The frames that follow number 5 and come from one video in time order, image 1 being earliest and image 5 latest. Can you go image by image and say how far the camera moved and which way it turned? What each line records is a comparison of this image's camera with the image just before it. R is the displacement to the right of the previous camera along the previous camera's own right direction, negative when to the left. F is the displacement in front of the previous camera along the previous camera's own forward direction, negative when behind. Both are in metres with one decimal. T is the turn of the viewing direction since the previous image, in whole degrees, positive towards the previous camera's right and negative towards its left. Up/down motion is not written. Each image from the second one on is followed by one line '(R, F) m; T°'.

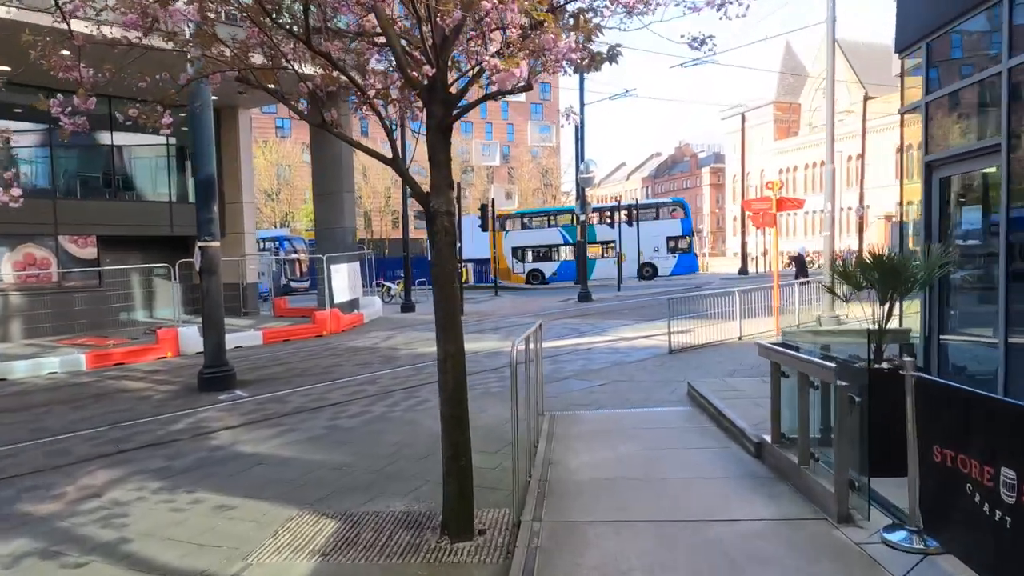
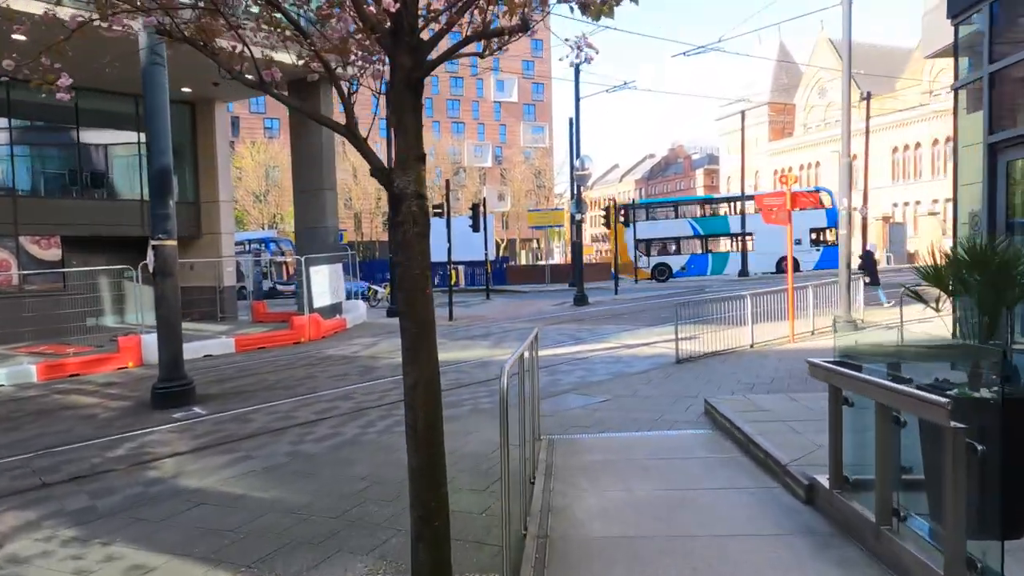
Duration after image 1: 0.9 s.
(0.0, +1.2) m; +1°
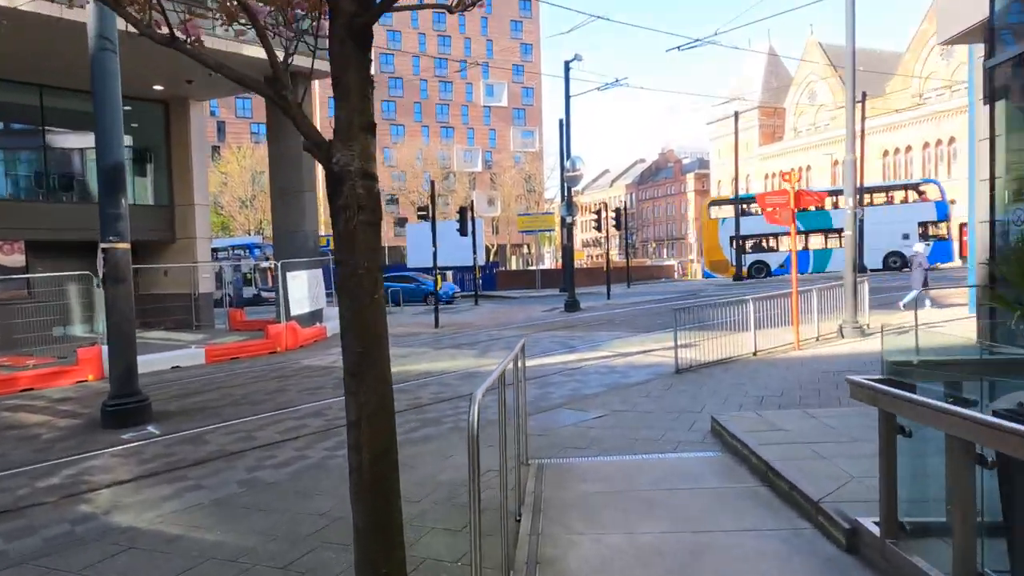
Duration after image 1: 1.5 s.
(+0.1, +0.8) m; +1°
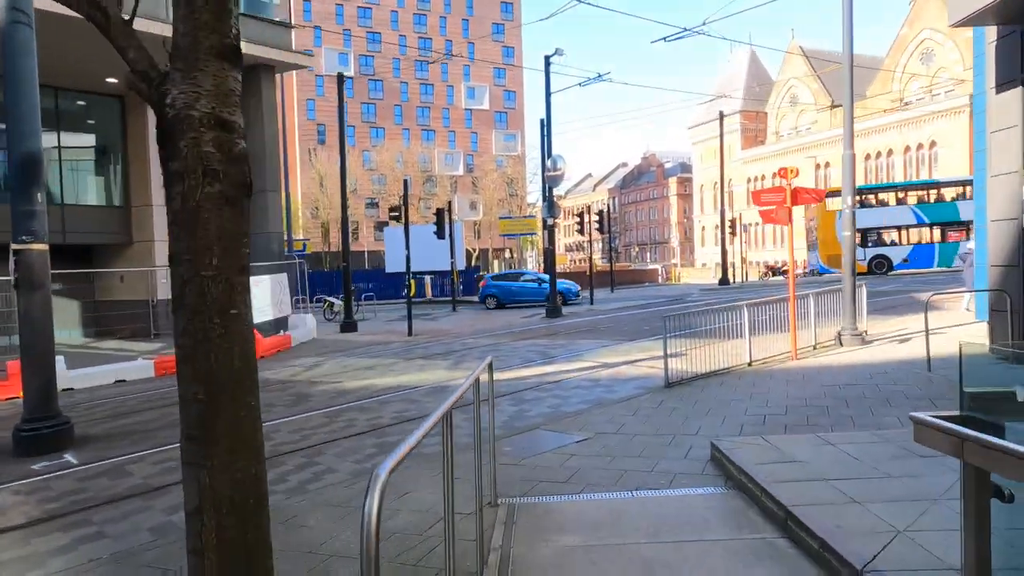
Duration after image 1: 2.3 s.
(+0.1, +1.0) m; +1°
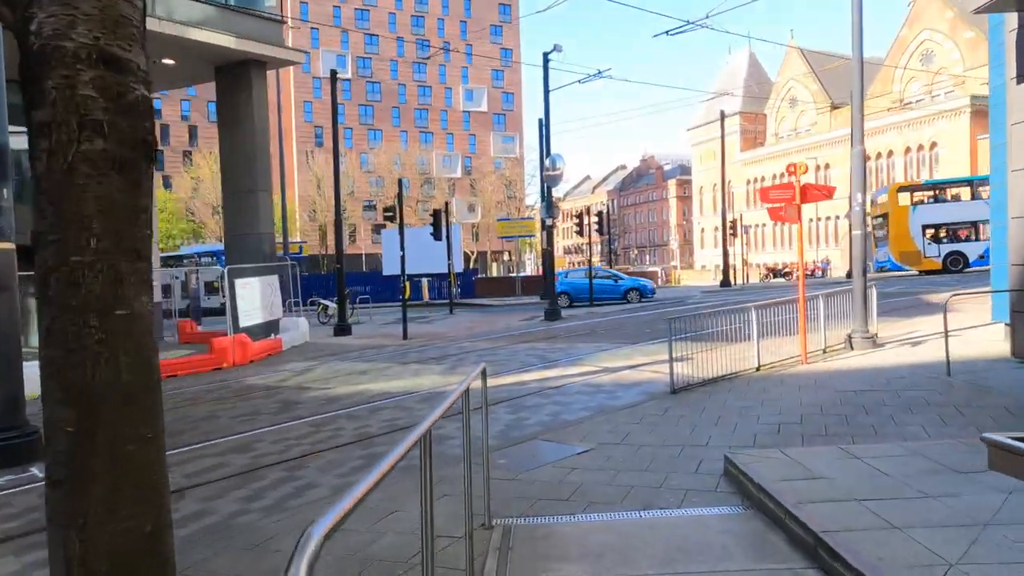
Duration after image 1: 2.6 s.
(0.0, +0.5) m; 0°
